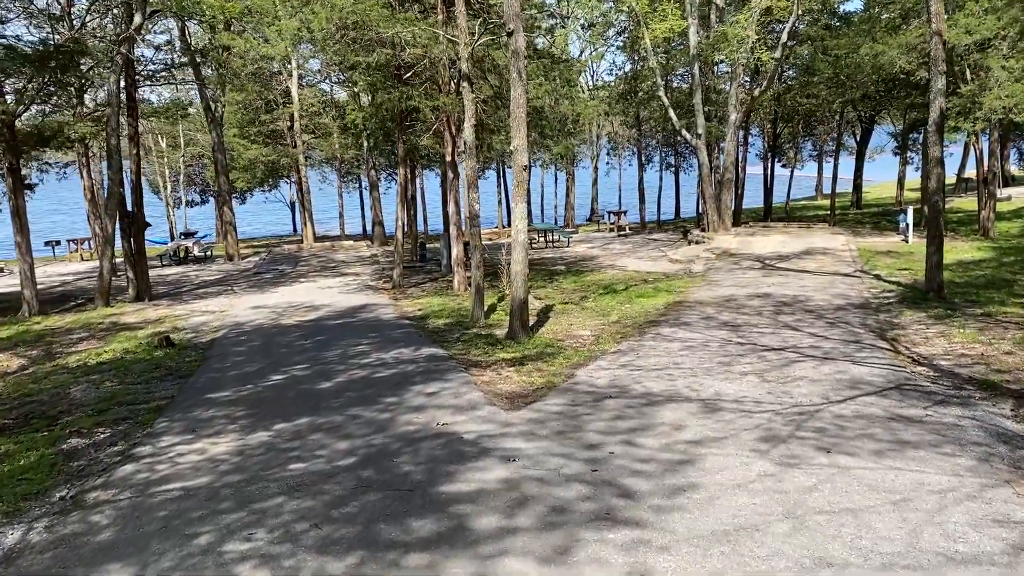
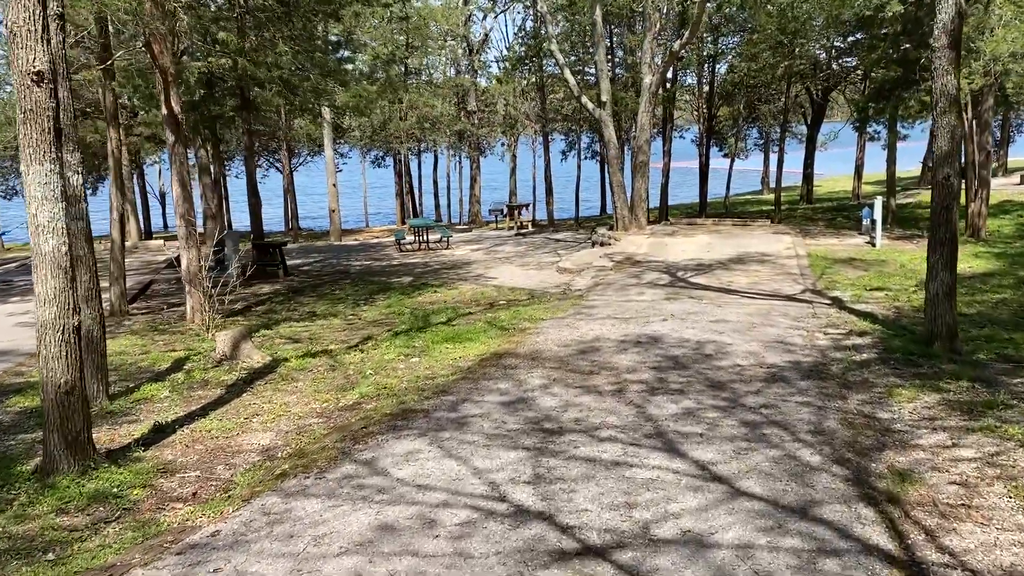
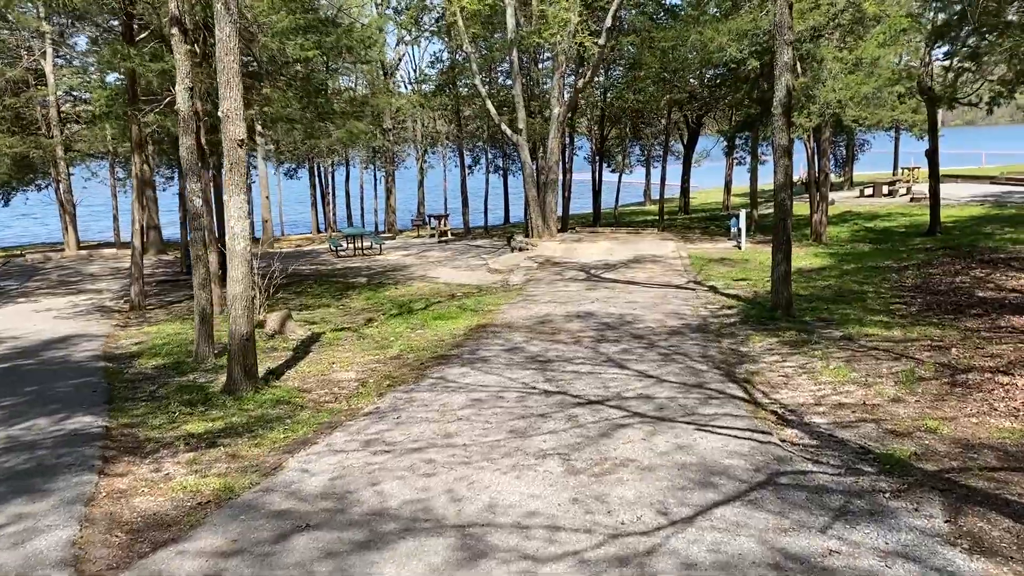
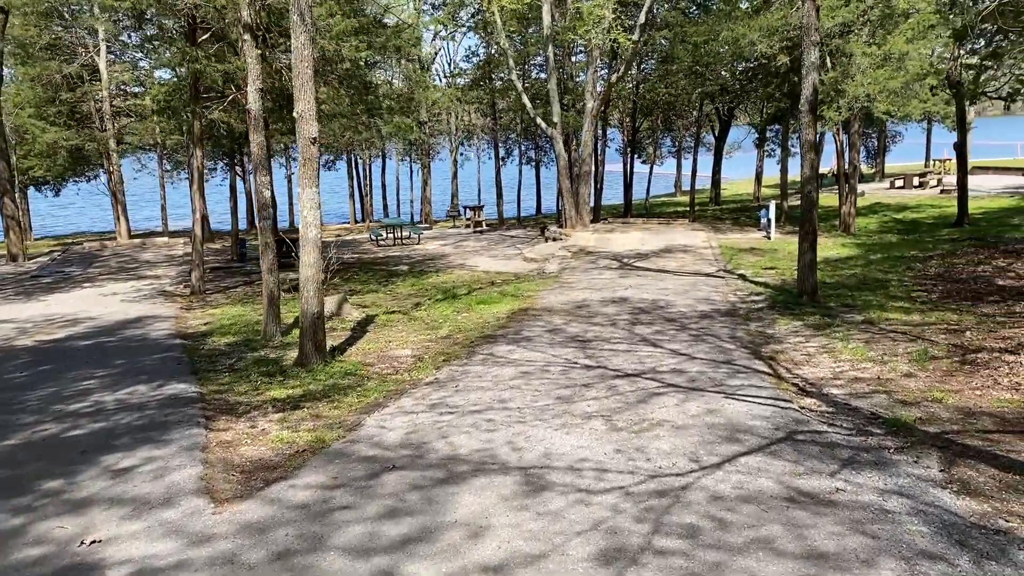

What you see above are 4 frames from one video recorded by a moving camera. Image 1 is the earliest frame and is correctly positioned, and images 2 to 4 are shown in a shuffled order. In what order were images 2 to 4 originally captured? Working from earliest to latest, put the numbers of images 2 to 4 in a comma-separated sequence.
4, 3, 2
